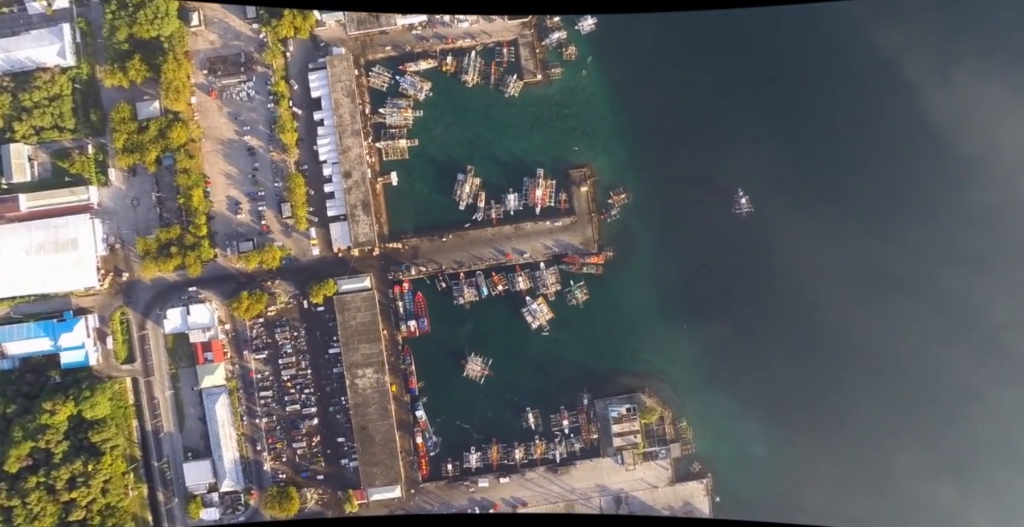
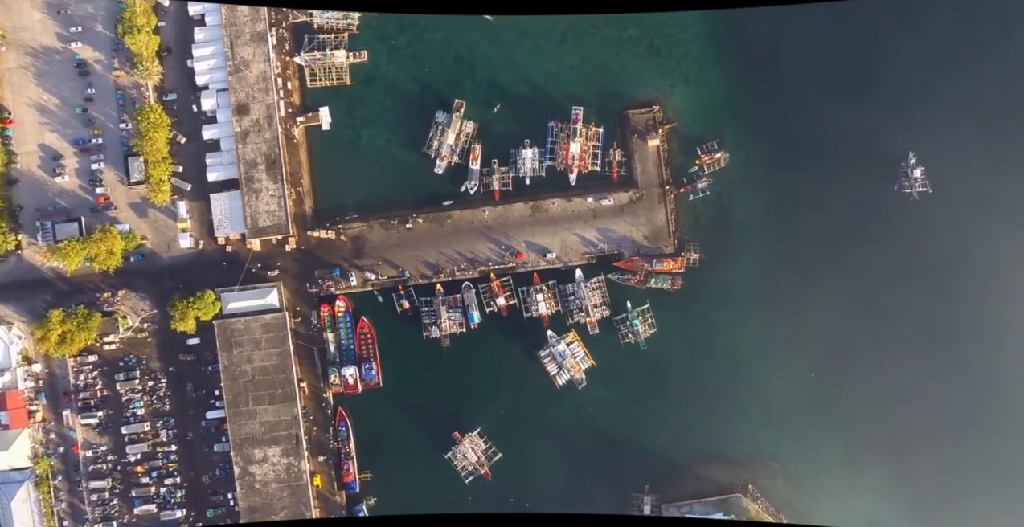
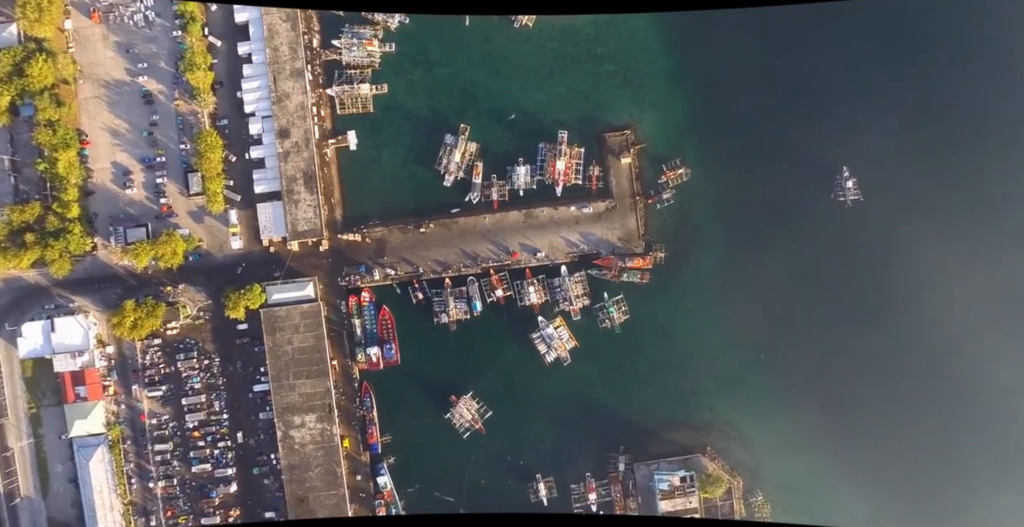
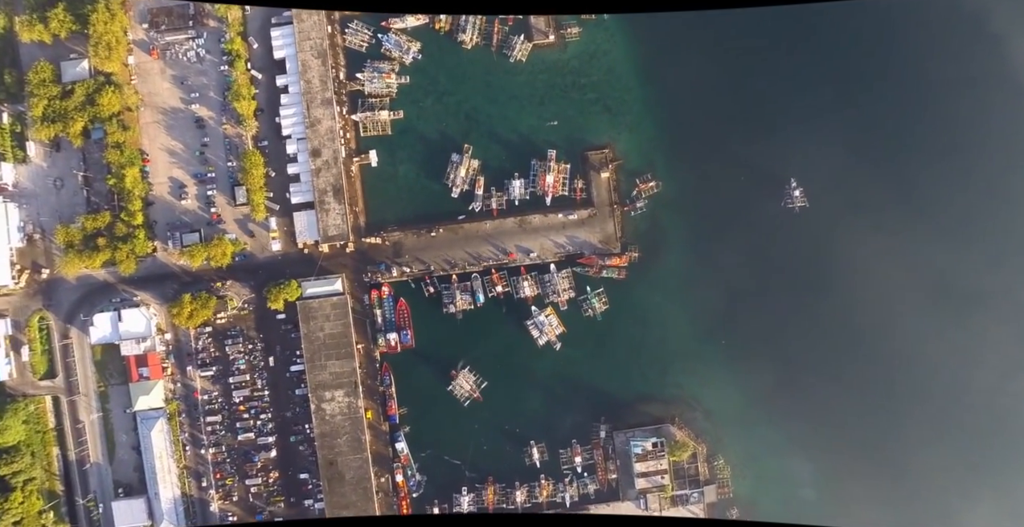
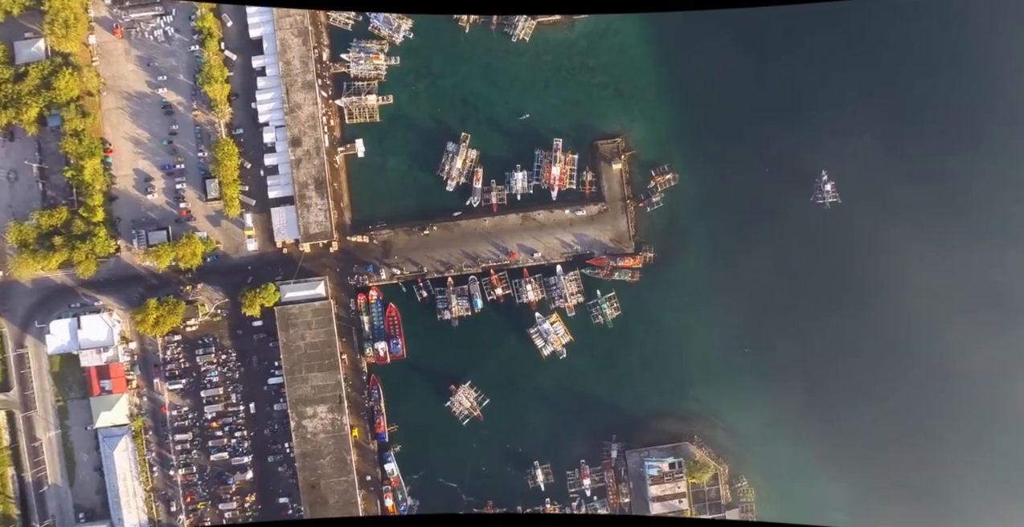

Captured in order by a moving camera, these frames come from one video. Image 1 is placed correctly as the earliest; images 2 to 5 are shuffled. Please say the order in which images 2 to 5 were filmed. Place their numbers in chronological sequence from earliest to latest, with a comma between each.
4, 5, 3, 2
